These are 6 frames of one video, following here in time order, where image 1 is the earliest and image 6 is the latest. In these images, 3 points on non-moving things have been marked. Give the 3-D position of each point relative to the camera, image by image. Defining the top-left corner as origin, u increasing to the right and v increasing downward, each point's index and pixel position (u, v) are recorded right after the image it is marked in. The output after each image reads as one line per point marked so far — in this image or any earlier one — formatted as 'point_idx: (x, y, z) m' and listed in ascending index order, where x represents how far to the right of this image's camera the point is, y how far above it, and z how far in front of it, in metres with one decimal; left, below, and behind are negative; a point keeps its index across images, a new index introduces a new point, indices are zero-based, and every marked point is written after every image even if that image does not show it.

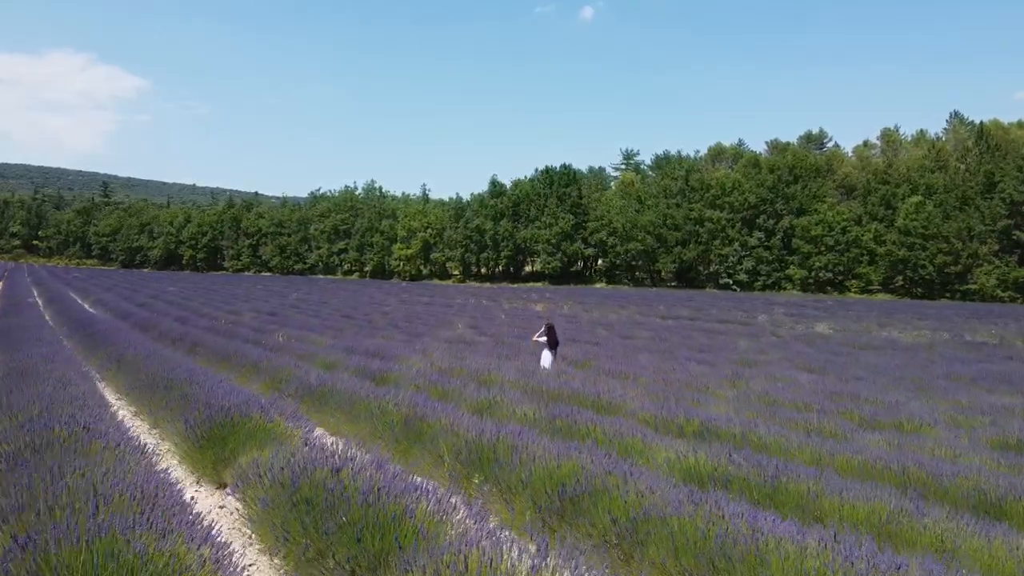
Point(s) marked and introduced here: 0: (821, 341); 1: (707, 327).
0: (+5.3, -0.9, +16.0) m
1: (+4.0, -0.8, +19.1) m
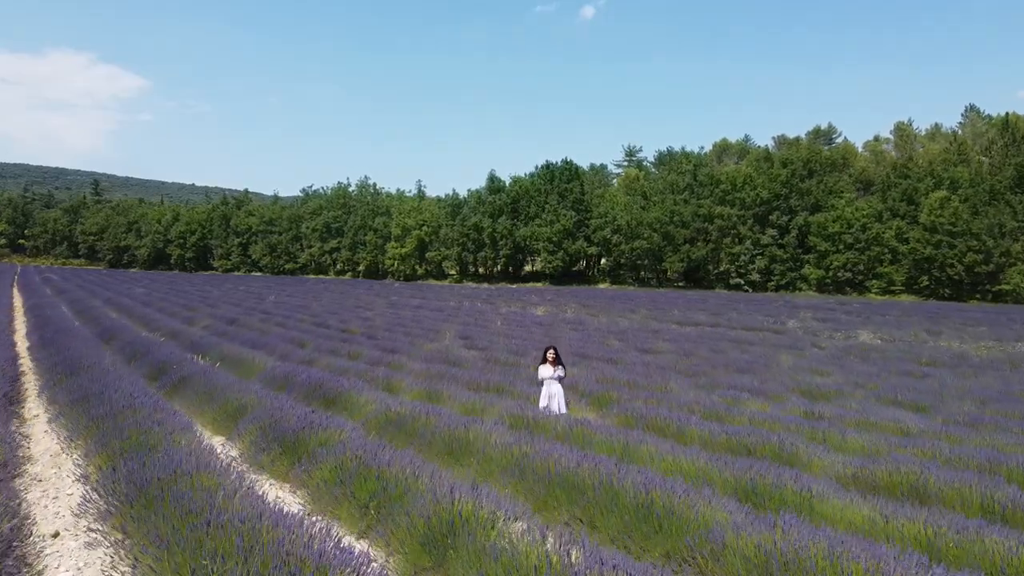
0: (+5.3, -1.0, +13.4) m
1: (+4.0, -0.9, +16.5) m
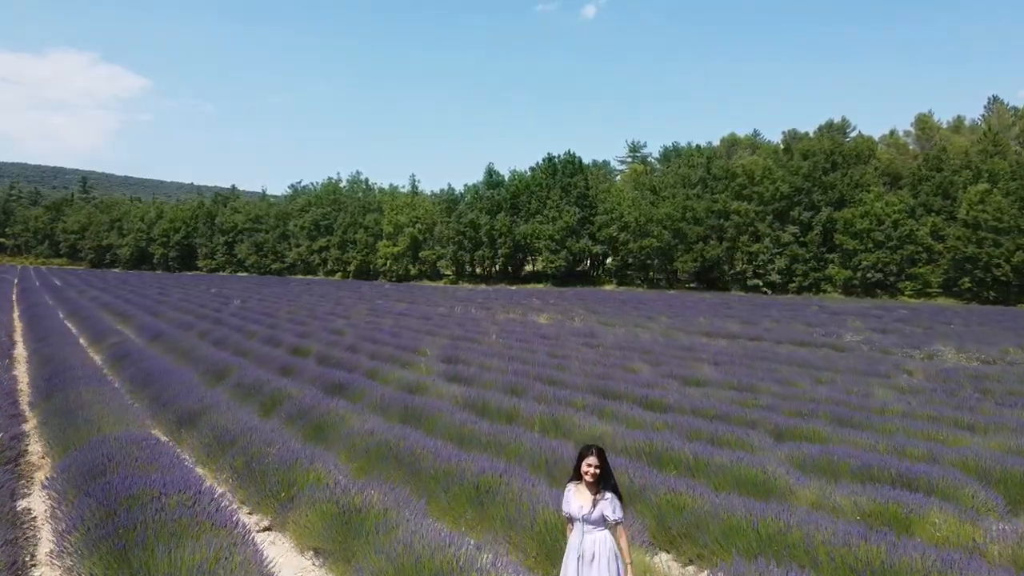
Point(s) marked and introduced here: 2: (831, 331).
0: (+5.3, -1.1, +10.0) m
1: (+3.9, -1.0, +13.1) m
2: (+6.2, -0.8, +17.9) m
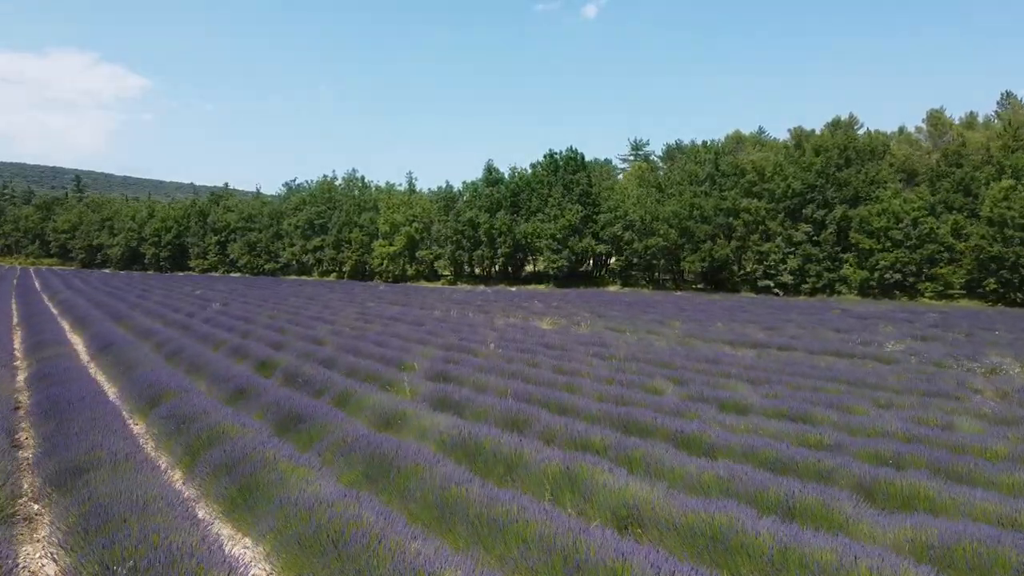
0: (+5.3, -1.1, +8.2) m
1: (+3.9, -1.0, +11.4) m
2: (+6.2, -0.9, +16.2) m
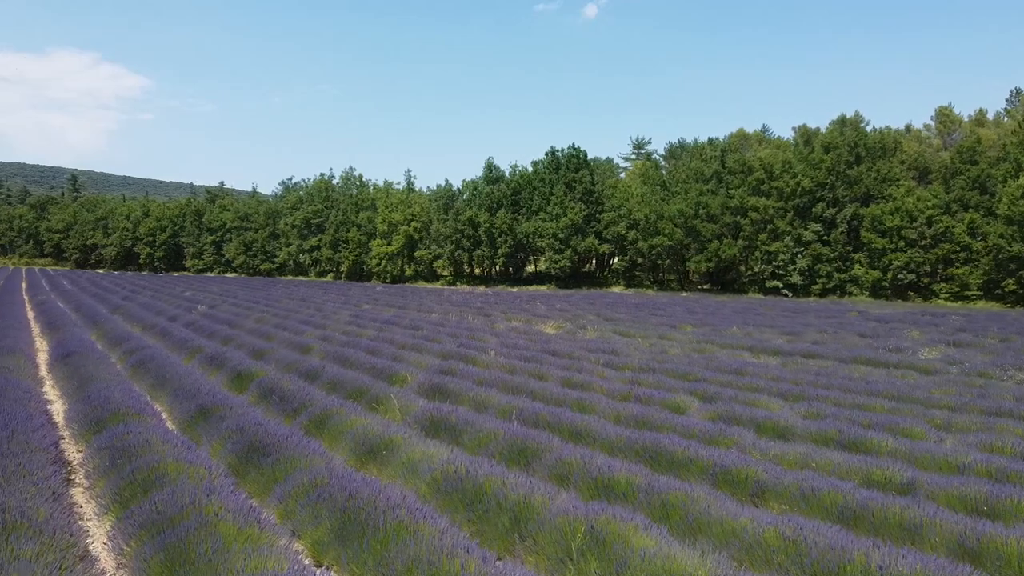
0: (+5.3, -1.2, +7.1) m
1: (+4.0, -1.1, +10.2) m
2: (+6.2, -0.9, +15.0) m
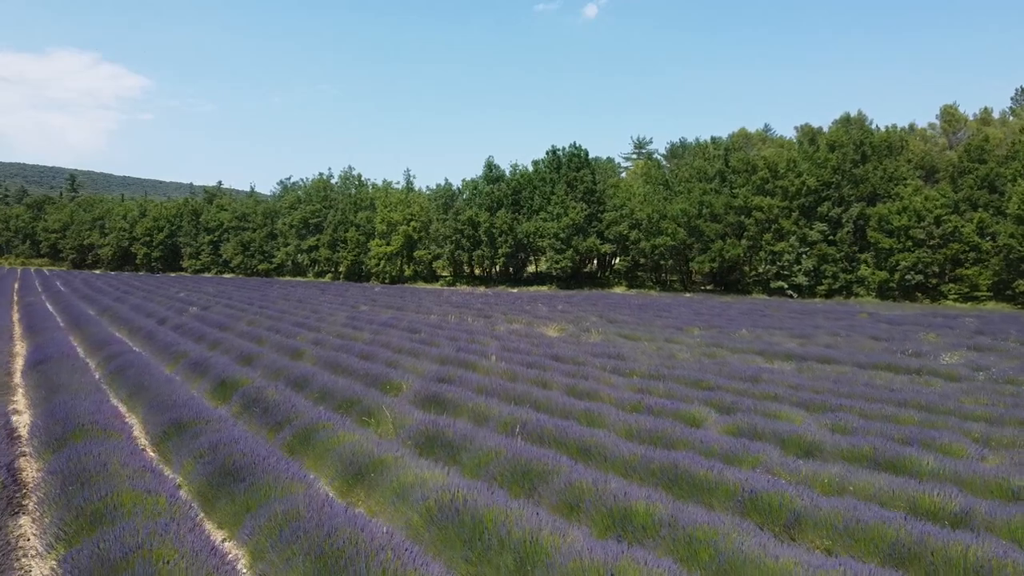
0: (+5.3, -1.2, +6.5) m
1: (+4.0, -1.1, +9.6) m
2: (+6.2, -0.9, +14.4) m
